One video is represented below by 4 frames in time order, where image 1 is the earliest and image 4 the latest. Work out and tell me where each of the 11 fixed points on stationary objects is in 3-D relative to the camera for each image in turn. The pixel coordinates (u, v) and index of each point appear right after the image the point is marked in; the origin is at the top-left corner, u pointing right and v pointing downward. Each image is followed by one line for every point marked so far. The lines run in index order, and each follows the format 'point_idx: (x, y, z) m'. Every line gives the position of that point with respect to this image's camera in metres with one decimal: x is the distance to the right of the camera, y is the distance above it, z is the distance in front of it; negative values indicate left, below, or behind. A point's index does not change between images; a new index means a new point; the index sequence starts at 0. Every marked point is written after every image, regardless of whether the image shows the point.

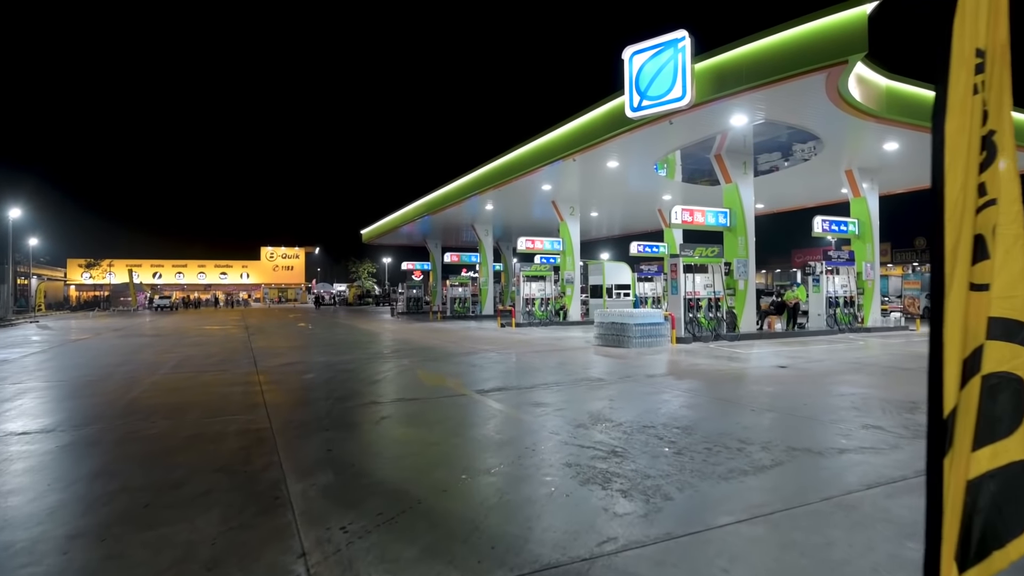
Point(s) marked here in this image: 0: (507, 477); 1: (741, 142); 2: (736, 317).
0: (0.0, -1.2, +3.7) m
1: (+5.0, +3.2, +13.0) m
2: (+5.1, -0.7, +13.6) m
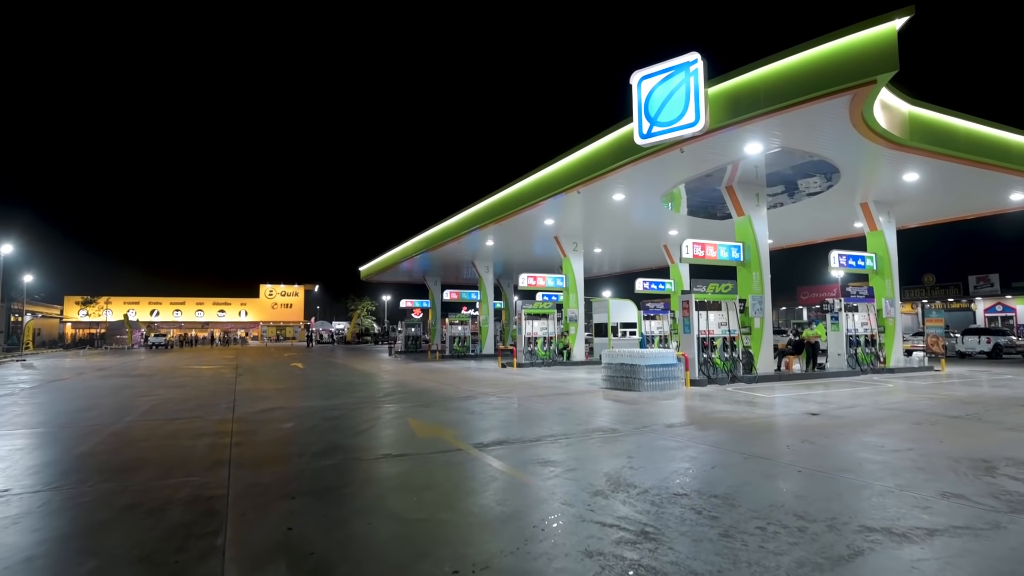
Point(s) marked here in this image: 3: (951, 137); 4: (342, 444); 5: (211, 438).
0: (0.0, -1.3, +2.8) m
1: (+5.0, +2.4, +12.4) m
2: (+5.2, -1.5, +12.8) m
3: (+7.7, +2.7, +10.5) m
4: (-1.9, -1.7, +6.5) m
5: (-3.5, -1.7, +6.9) m
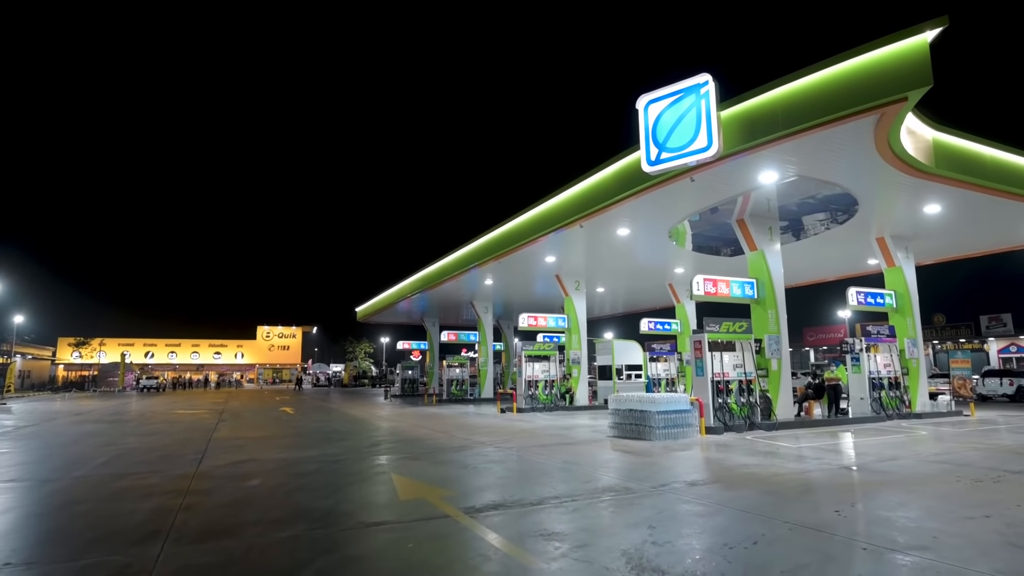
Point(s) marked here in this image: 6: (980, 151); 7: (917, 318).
0: (0.0, -1.4, +1.9) m
1: (+5.0, +1.6, +11.7) m
2: (+5.1, -2.3, +11.8) m
3: (+7.7, +2.1, +9.9) m
4: (-1.9, -2.0, +5.5) m
5: (-3.5, -2.1, +6.0) m
6: (+7.8, +2.3, +10.0) m
7: (+9.7, -0.7, +14.3) m
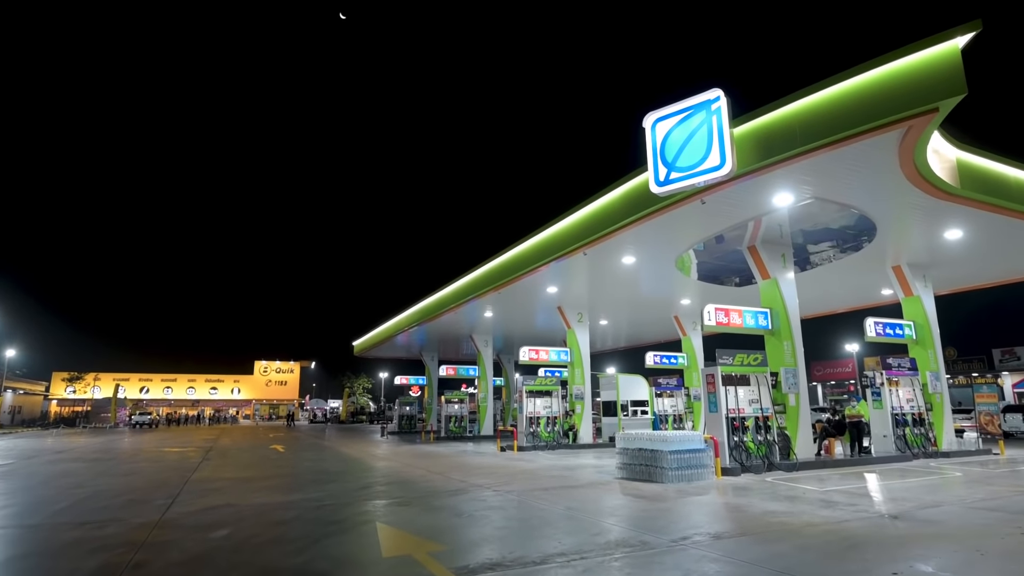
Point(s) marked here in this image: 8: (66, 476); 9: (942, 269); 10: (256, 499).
0: (0.0, -1.4, +1.2) m
1: (+5.0, +1.1, +11.2) m
2: (+5.2, -2.8, +11.0) m
3: (+7.7, +1.6, +9.3) m
4: (-1.9, -2.2, +4.8) m
5: (-3.5, -2.3, +5.3) m
6: (+7.8, +1.8, +9.5) m
7: (+9.7, -1.4, +13.6) m
8: (-9.5, -4.0, +12.7) m
9: (+9.8, +0.4, +13.6) m
10: (-3.7, -3.1, +8.7) m
